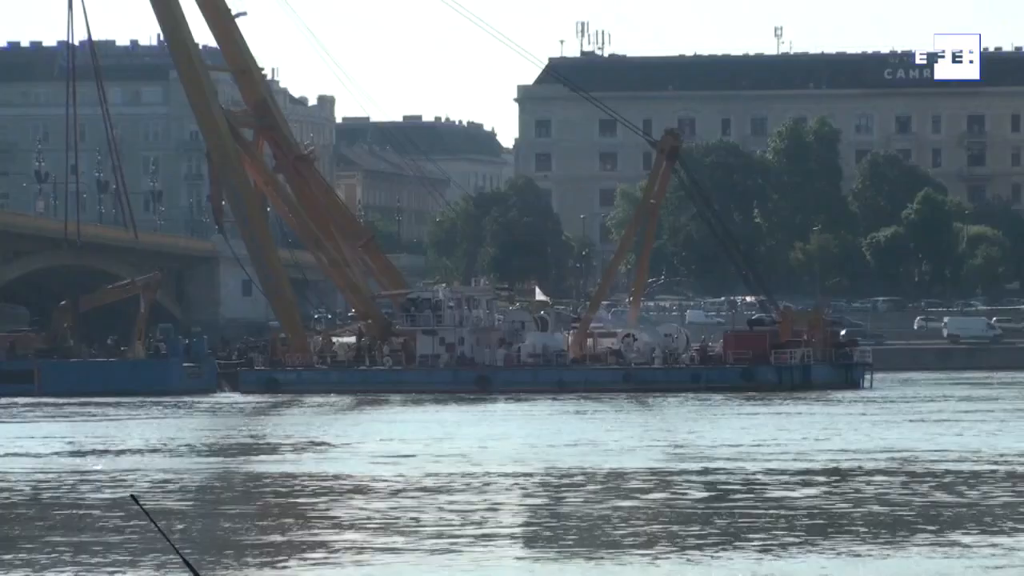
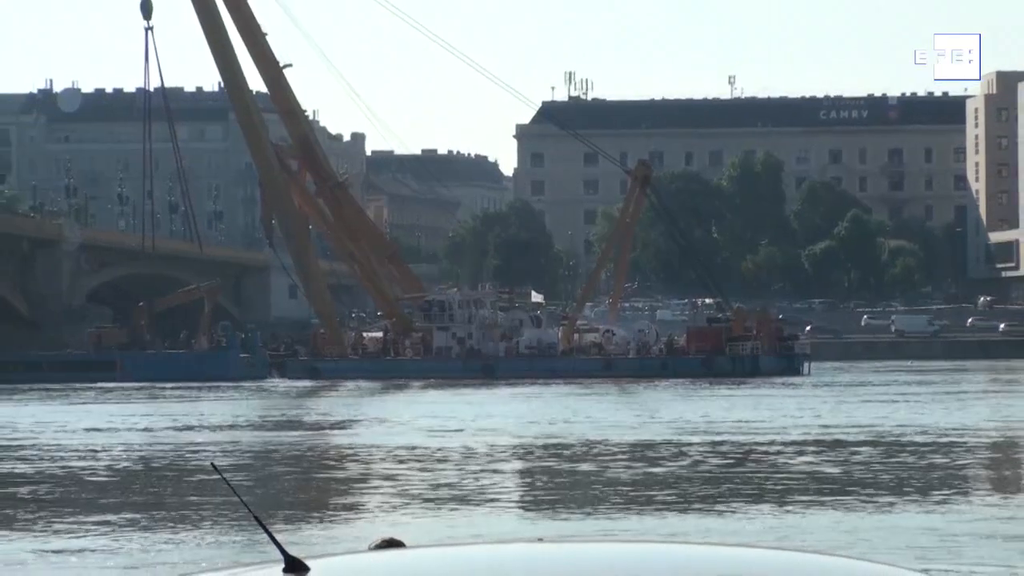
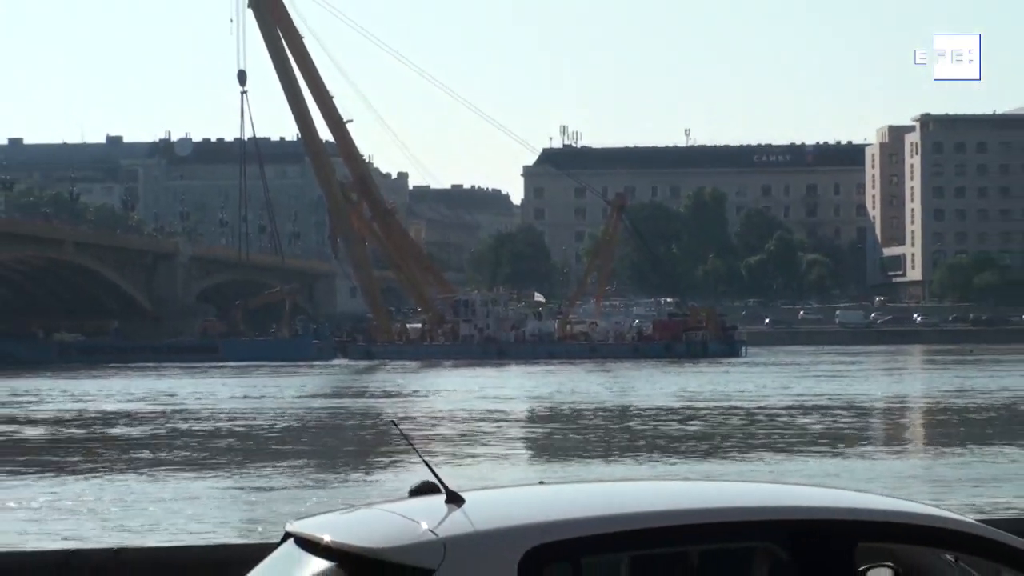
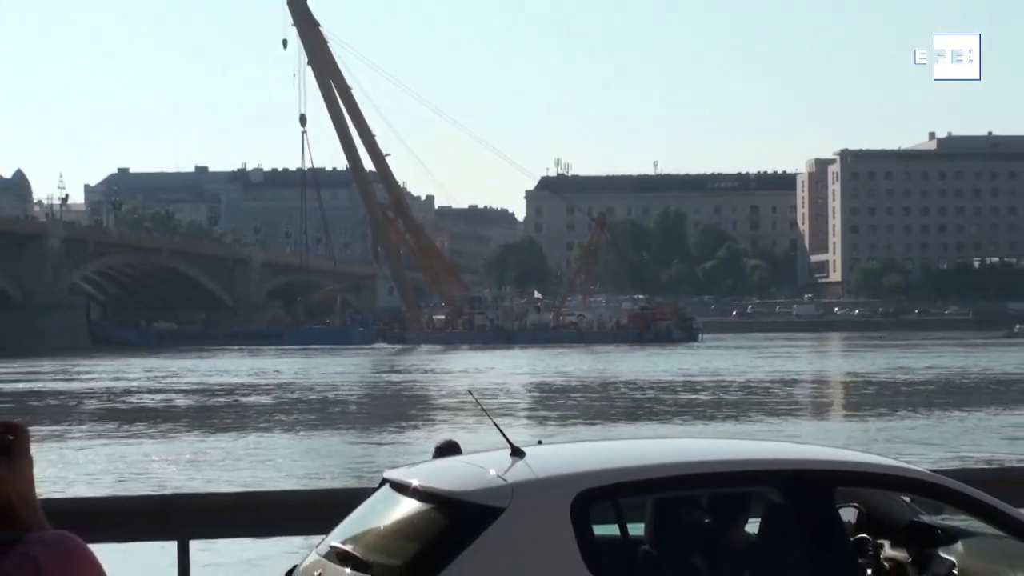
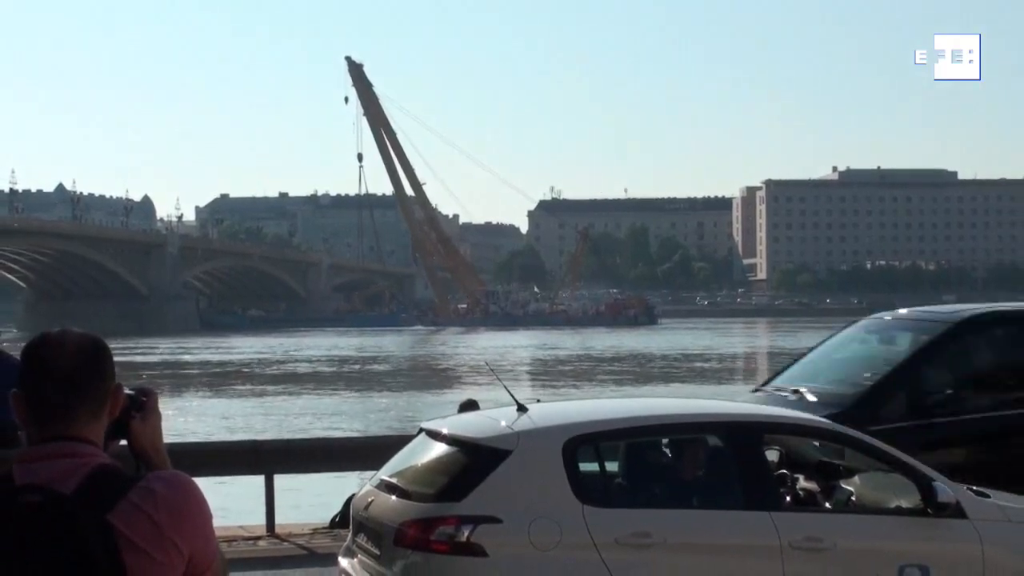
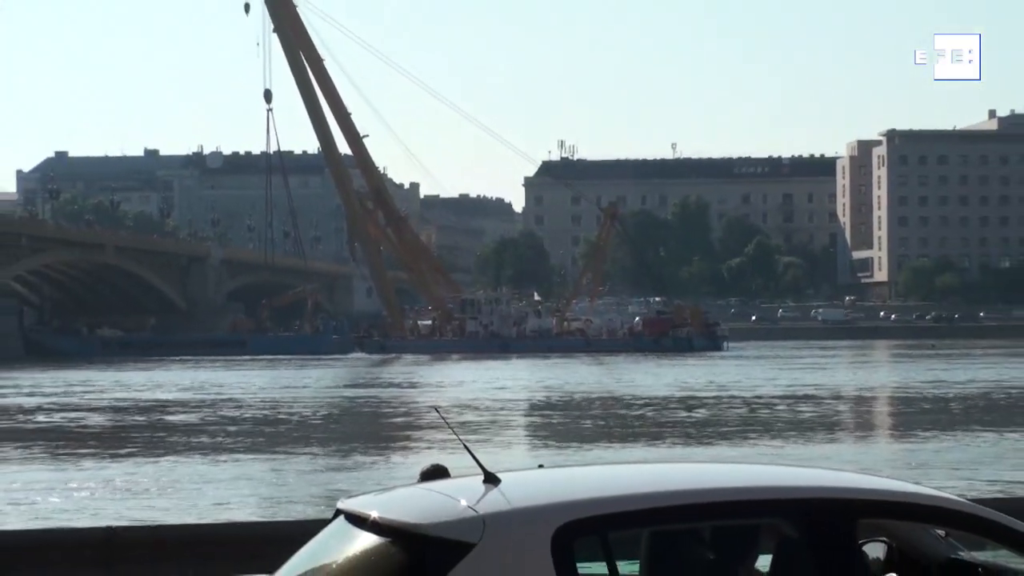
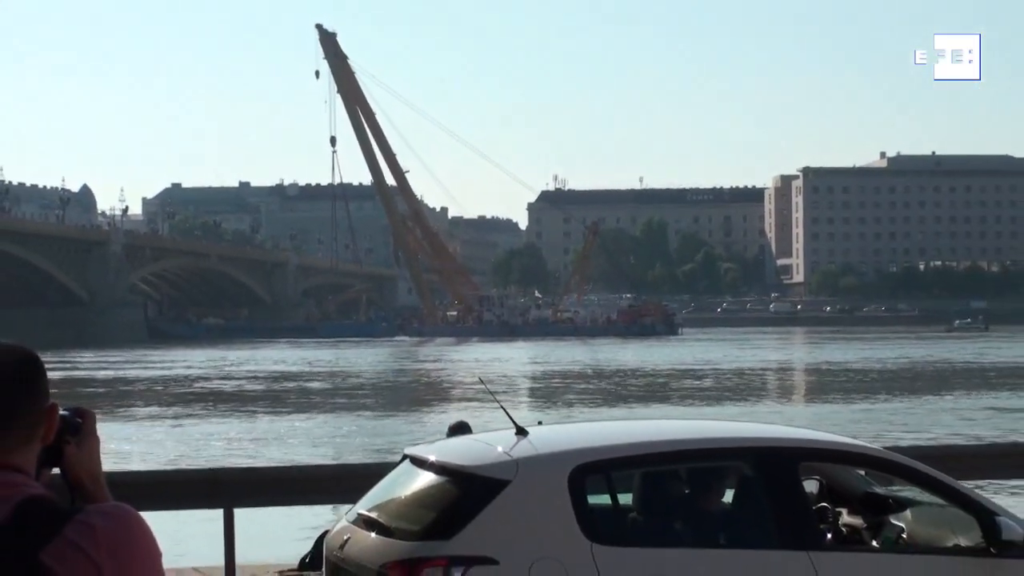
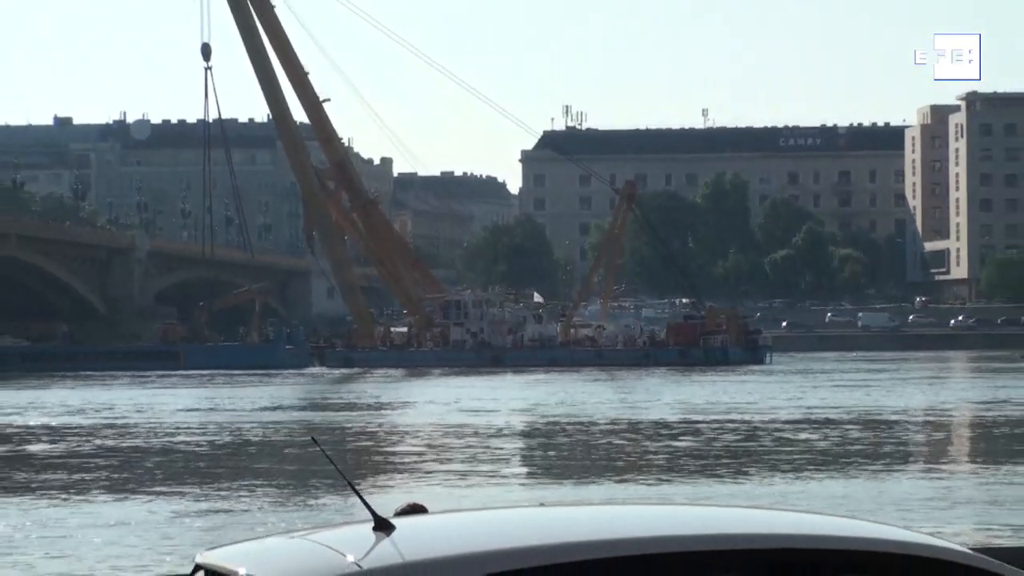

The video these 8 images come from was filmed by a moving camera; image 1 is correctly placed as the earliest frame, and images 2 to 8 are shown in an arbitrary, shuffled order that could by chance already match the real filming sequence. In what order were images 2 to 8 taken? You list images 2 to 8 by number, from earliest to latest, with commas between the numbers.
2, 8, 3, 6, 4, 7, 5
